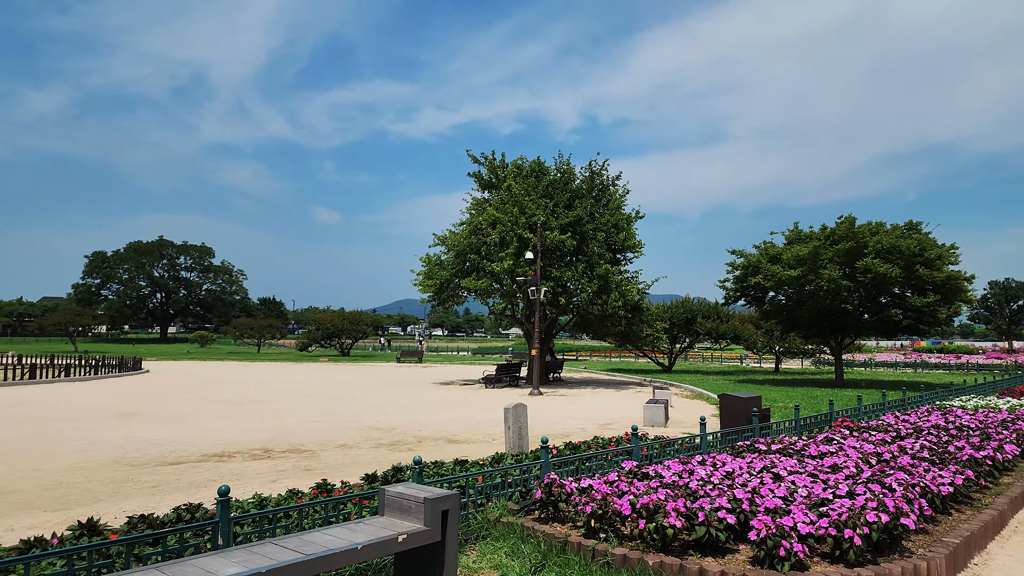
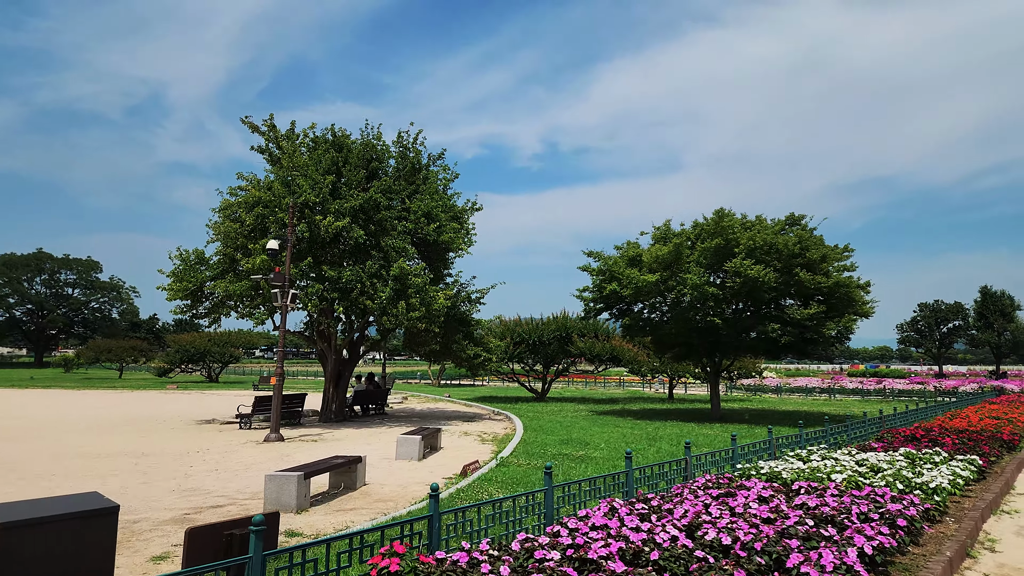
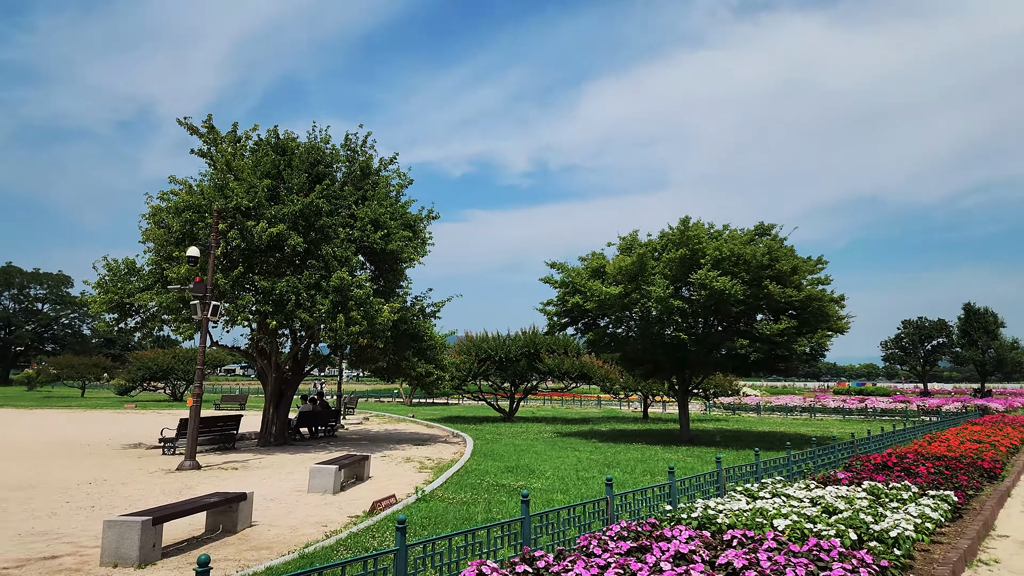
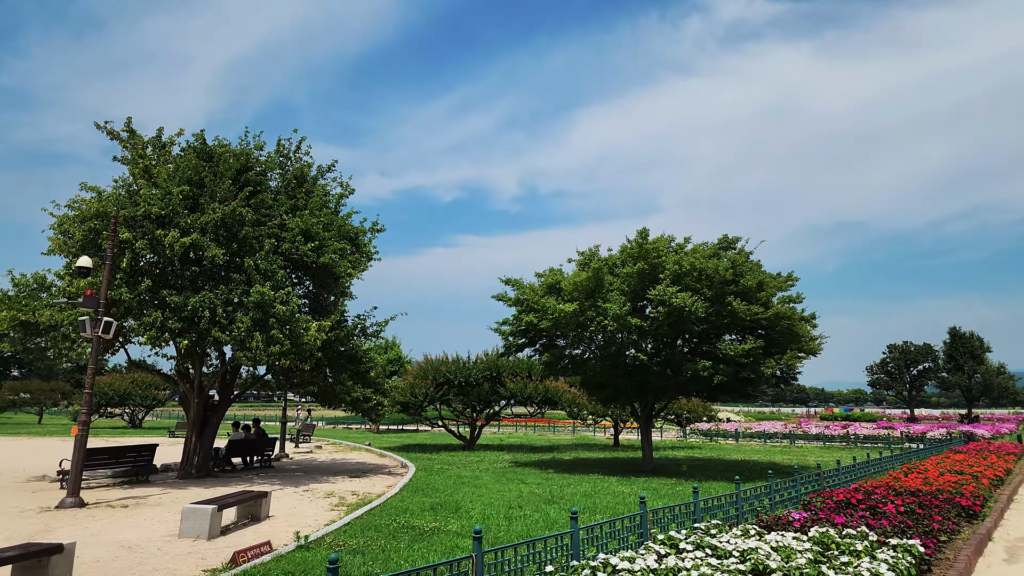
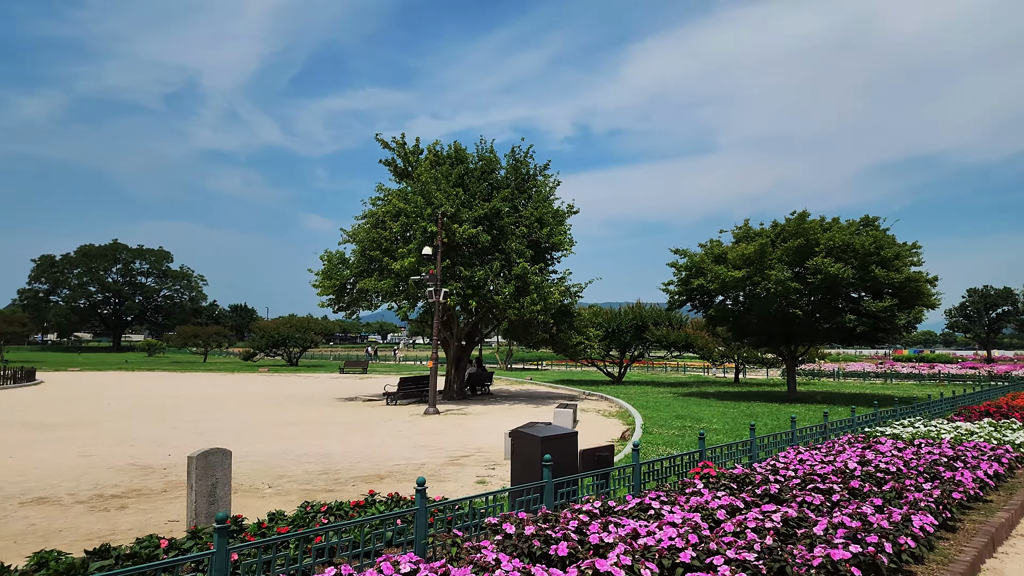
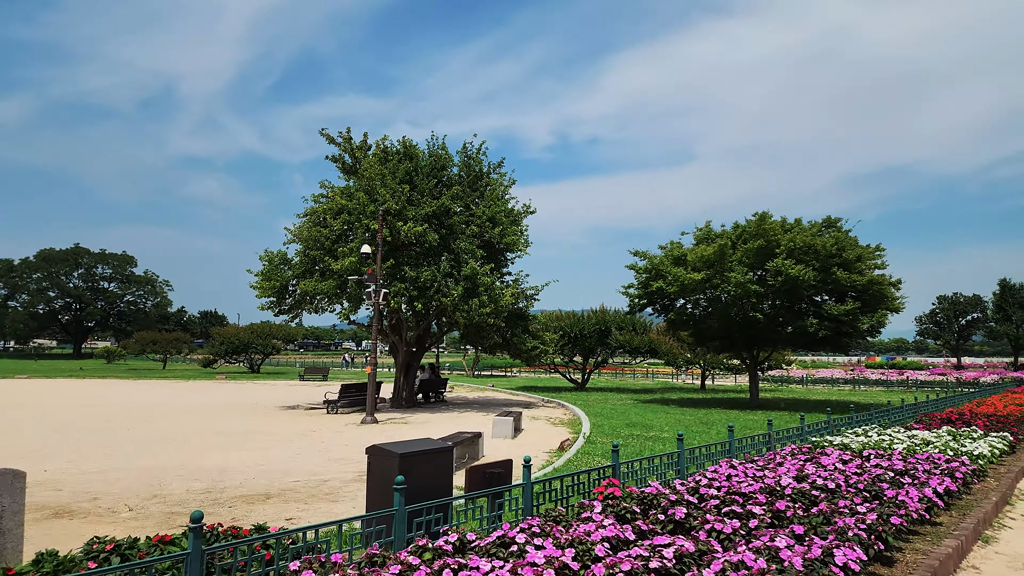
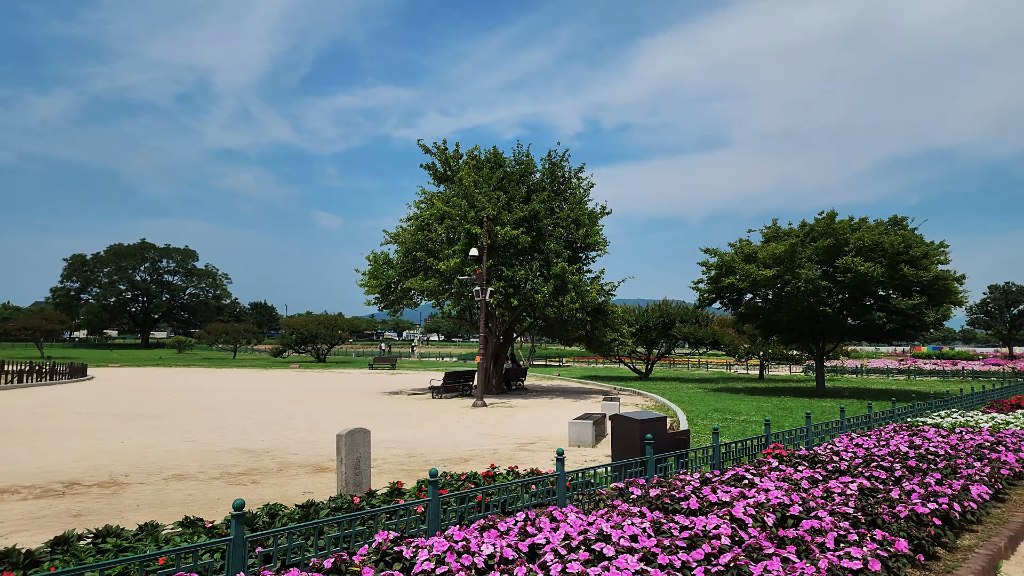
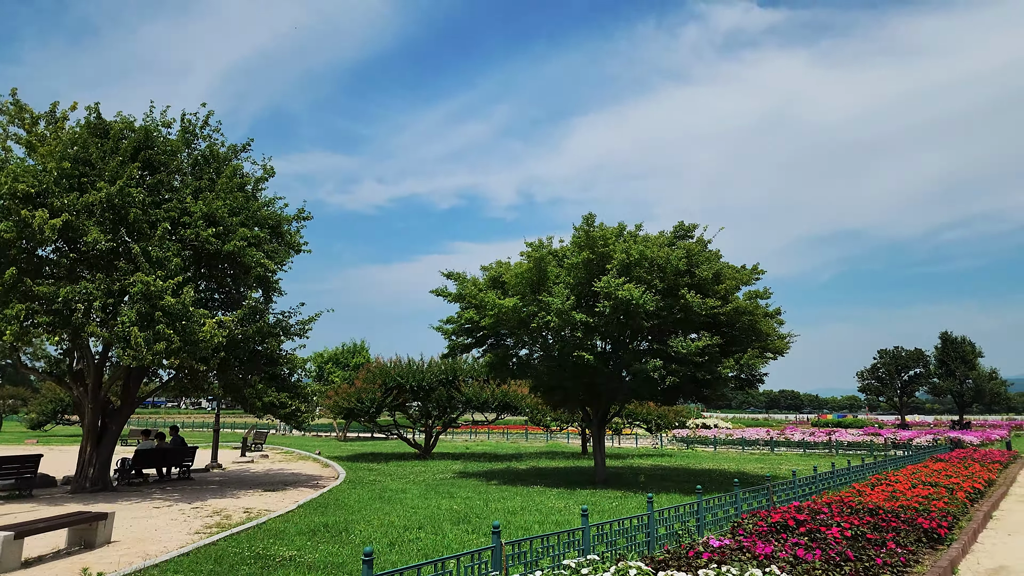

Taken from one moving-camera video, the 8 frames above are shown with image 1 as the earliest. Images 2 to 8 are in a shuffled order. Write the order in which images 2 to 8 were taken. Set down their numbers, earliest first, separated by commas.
7, 5, 6, 2, 3, 4, 8
